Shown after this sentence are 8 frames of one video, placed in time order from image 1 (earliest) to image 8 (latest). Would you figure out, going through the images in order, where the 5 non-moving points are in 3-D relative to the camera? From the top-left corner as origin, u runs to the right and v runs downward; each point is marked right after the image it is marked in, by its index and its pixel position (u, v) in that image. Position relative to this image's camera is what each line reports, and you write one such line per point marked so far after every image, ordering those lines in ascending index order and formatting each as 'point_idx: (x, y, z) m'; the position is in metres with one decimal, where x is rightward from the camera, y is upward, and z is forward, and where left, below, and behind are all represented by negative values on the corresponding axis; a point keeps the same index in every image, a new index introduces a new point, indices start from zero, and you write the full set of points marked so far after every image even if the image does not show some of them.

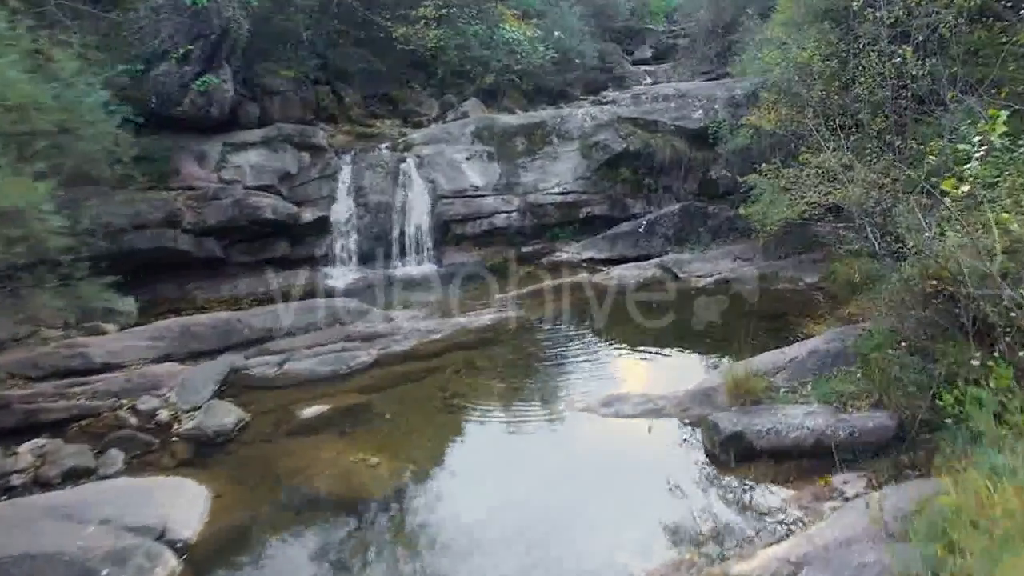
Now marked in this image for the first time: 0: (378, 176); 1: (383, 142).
0: (-5.0, +4.1, +13.5) m
1: (-5.2, +5.8, +14.5) m
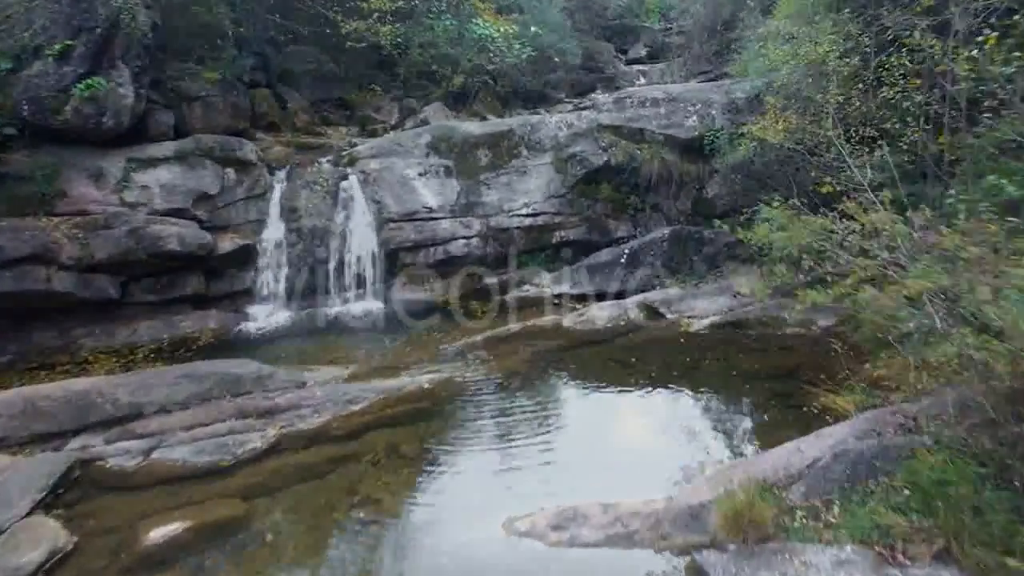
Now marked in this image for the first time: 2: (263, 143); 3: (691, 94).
0: (-6.2, +2.9, +11.5) m
1: (-6.4, +4.6, +12.6) m
2: (-8.7, +5.1, +12.8) m
3: (+6.4, +6.9, +12.7) m
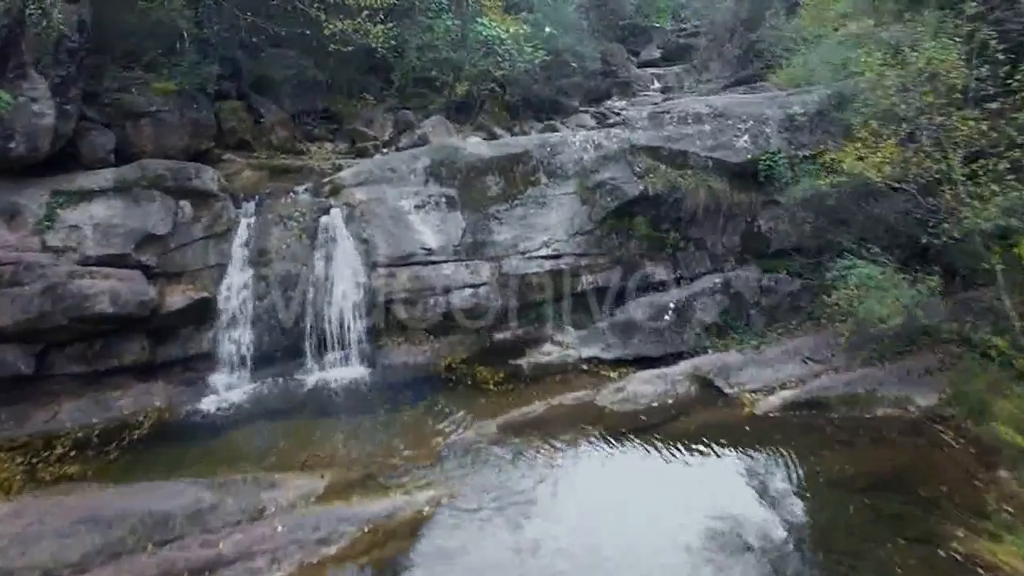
0: (-5.8, +1.4, +9.4) m
1: (-6.0, +3.1, +10.5) m
2: (-8.3, +3.6, +10.7) m
3: (+6.8, +5.4, +10.7) m
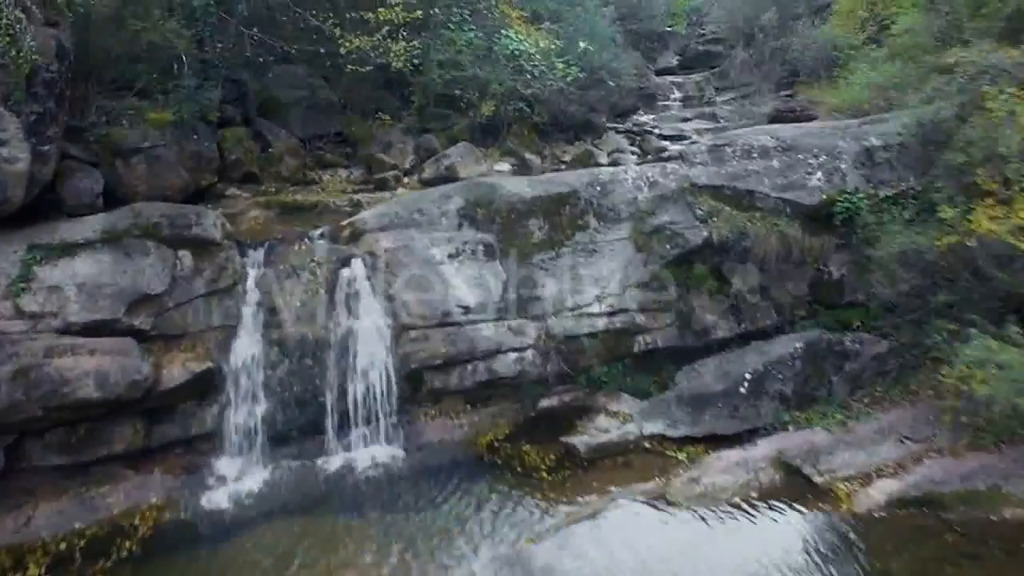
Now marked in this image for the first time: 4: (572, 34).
0: (-4.7, 0.0, +8.2) m
1: (-4.9, +1.7, +9.2) m
2: (-7.2, +2.1, +9.4) m
3: (+7.9, +3.9, +9.5) m
4: (+2.3, +9.8, +13.9) m
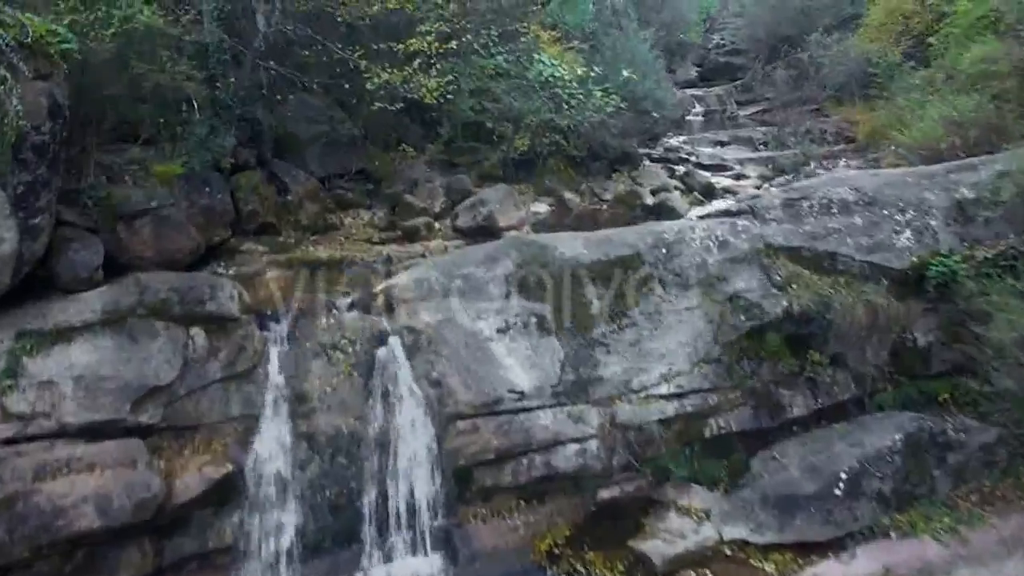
0: (-3.5, -1.6, +7.2) m
1: (-3.7, +0.1, +8.2) m
2: (-6.0, +0.5, +8.4) m
3: (+9.1, +2.3, +8.6) m
4: (+3.5, +8.2, +12.9) m
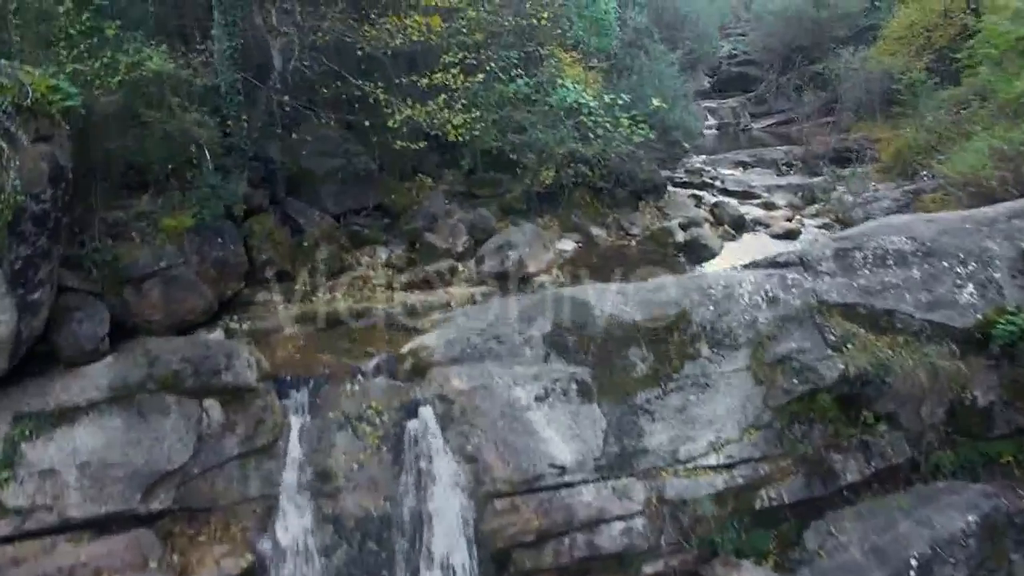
0: (-2.7, -2.9, +6.6) m
1: (-2.9, -1.2, +7.7) m
2: (-5.2, -0.7, +7.8) m
3: (+9.8, +1.1, +8.1) m
4: (+4.2, +7.0, +12.3) m
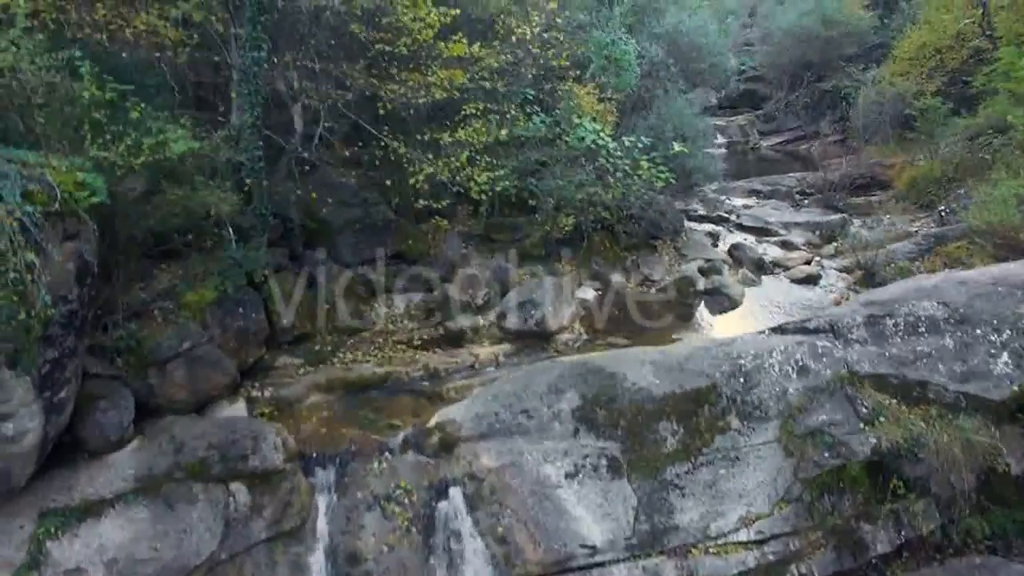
0: (-2.1, -4.3, +6.5) m
1: (-2.4, -2.6, +7.6) m
2: (-4.7, -2.1, +7.7) m
3: (+10.4, -0.3, +8.0) m
4: (+4.8, +5.5, +12.2) m
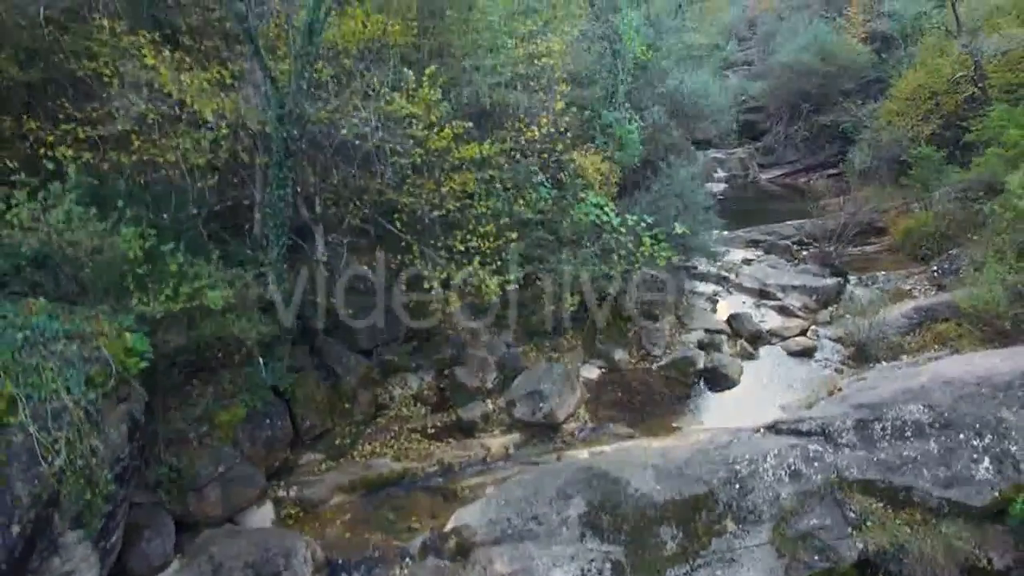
0: (-1.9, -6.7, +7.1) m
1: (-2.1, -5.0, +8.1) m
2: (-4.5, -4.6, +8.2) m
3: (+10.6, -2.7, +8.4) m
4: (+5.0, +3.2, +12.6) m
